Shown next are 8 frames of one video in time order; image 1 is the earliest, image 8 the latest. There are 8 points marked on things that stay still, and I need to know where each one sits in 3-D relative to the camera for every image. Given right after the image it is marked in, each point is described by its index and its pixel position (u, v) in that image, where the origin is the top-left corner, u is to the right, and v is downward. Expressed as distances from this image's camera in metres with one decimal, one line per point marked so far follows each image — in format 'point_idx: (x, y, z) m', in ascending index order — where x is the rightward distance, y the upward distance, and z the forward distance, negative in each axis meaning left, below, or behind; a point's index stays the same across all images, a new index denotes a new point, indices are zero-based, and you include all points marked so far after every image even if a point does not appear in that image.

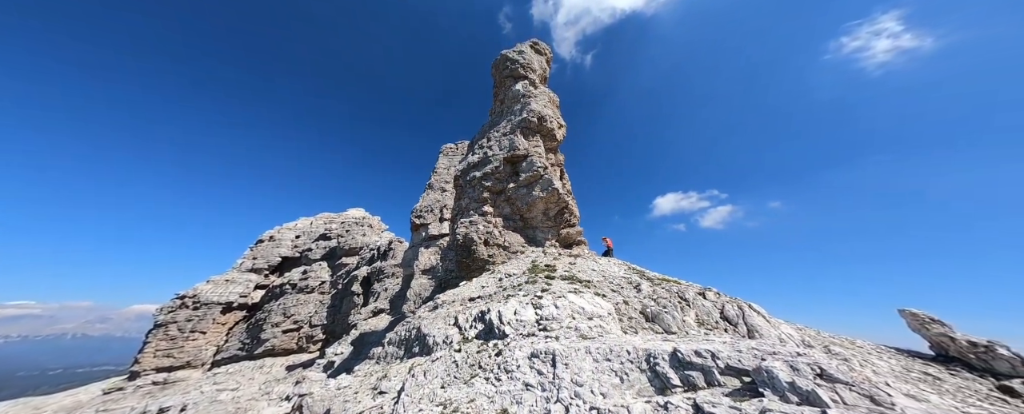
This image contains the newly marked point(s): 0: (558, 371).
0: (+1.6, -6.5, +10.3) m
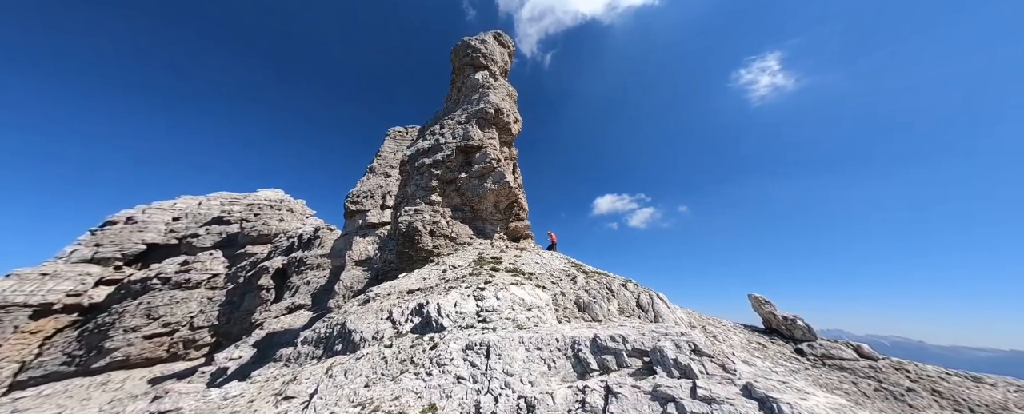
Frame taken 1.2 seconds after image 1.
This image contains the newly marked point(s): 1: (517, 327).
0: (-0.9, -6.3, +10.6) m
1: (+0.3, -6.8, +14.9) m
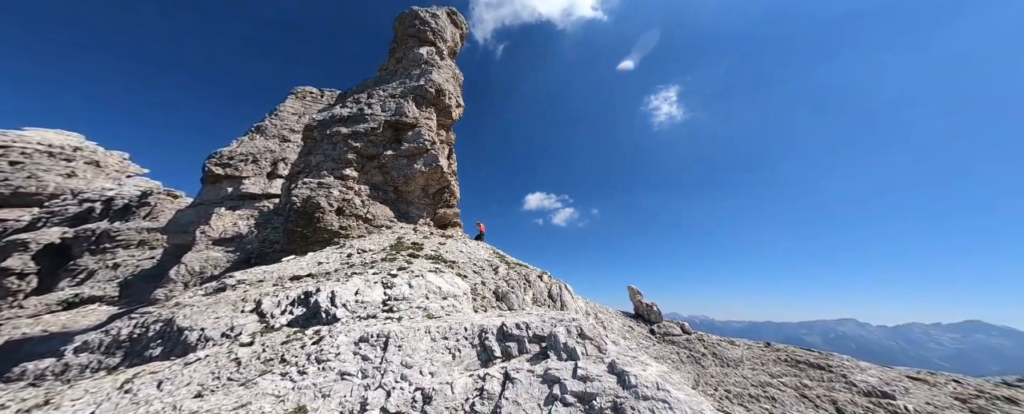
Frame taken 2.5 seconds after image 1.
0: (-4.7, -5.6, +10.0) m
1: (-4.8, -6.1, +14.5) m
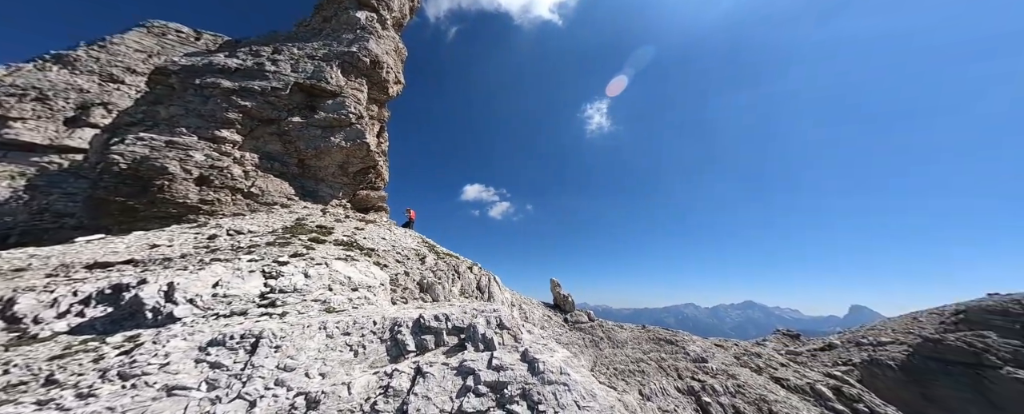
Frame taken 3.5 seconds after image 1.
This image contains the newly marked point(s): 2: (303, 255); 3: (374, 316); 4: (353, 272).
0: (-7.9, -4.8, +8.2) m
1: (-9.0, -5.0, +12.6) m
2: (-12.5, -3.0, +15.6) m
3: (-7.3, -5.9, +14.0) m
4: (-9.9, -4.2, +16.3) m
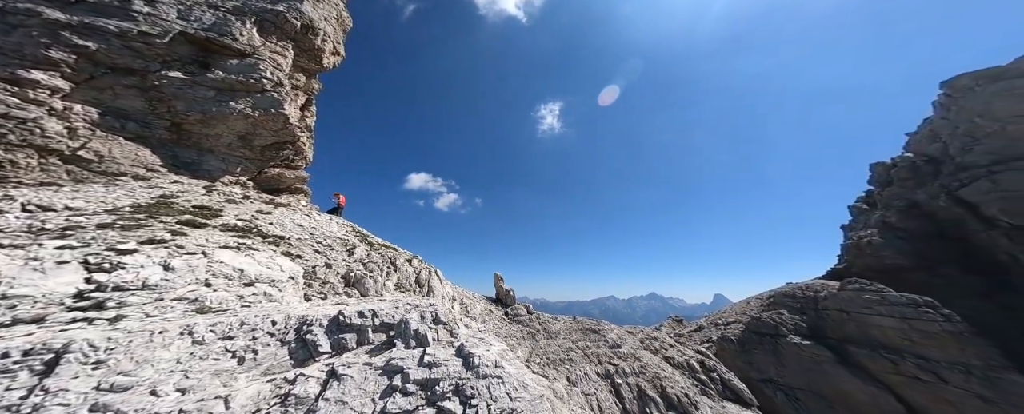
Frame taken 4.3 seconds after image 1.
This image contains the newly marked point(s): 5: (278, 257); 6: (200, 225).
0: (-10.1, -4.0, +6.0) m
1: (-12.2, -4.1, +10.1) m
2: (-16.1, -1.8, +12.3) m
3: (-10.7, -5.0, +11.8) m
4: (-13.7, -3.1, +13.5) m
5: (-16.2, -3.5, +18.0) m
6: (-18.8, -1.2, +15.8) m
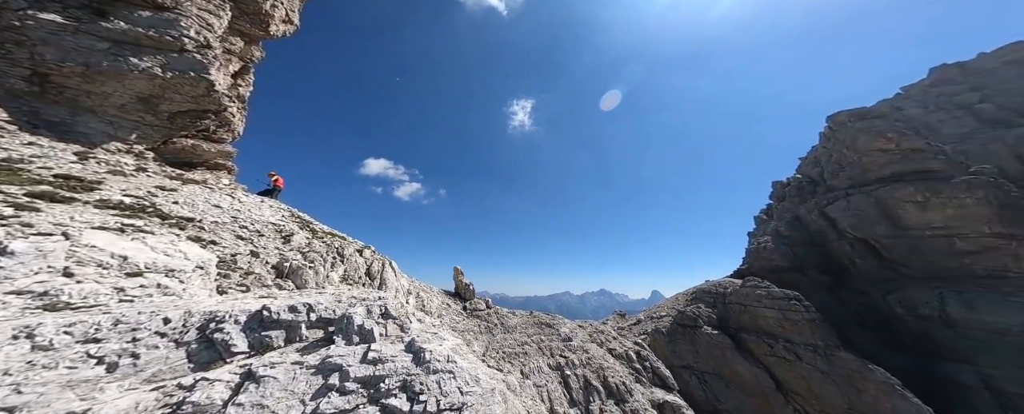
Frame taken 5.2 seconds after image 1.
0: (-11.7, -3.3, +4.3) m
1: (-14.3, -3.1, +8.1) m
2: (-18.3, -0.6, +9.7) m
3: (-13.2, -4.1, +10.0) m
4: (-16.2, -1.9, +11.2) m
5: (-19.4, -2.1, +15.3) m
6: (-21.4, +0.2, +12.7) m
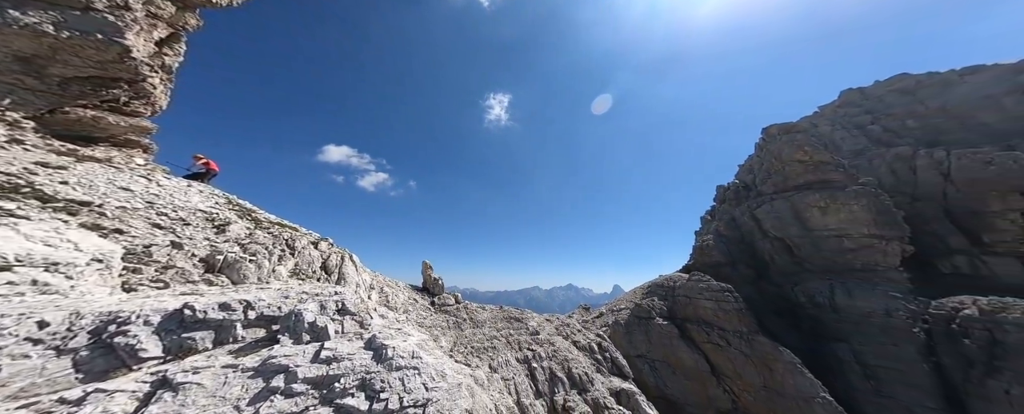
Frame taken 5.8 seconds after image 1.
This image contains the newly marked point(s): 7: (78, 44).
0: (-12.8, -2.8, +2.8) m
1: (-15.7, -2.5, +6.2) m
2: (-19.9, +0.1, +7.3) m
3: (-14.9, -3.4, +8.3) m
4: (-18.0, -1.2, +9.1) m
5: (-21.6, -1.2, +12.9) m
6: (-23.3, +1.1, +10.0) m
7: (-27.4, +10.6, +15.5) m
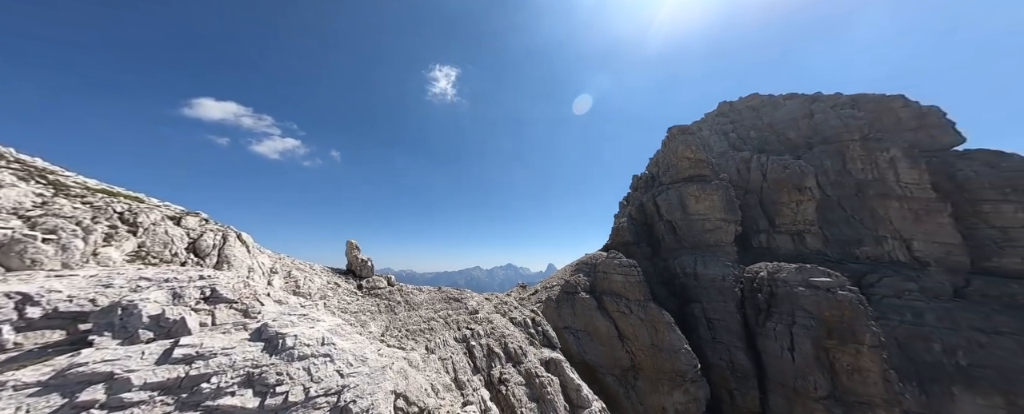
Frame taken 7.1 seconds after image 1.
0: (-15.3, -2.0, -0.9) m
1: (-19.0, -1.3, +1.7) m
2: (-23.1, +1.5, +1.5) m
3: (-18.7, -2.1, +4.0) m
4: (-21.8, +0.3, +3.9) m
5: (-26.2, +0.7, +6.6) m
6: (-27.0, +2.8, +3.2) m
7: (-31.9, +12.8, +6.9) m
